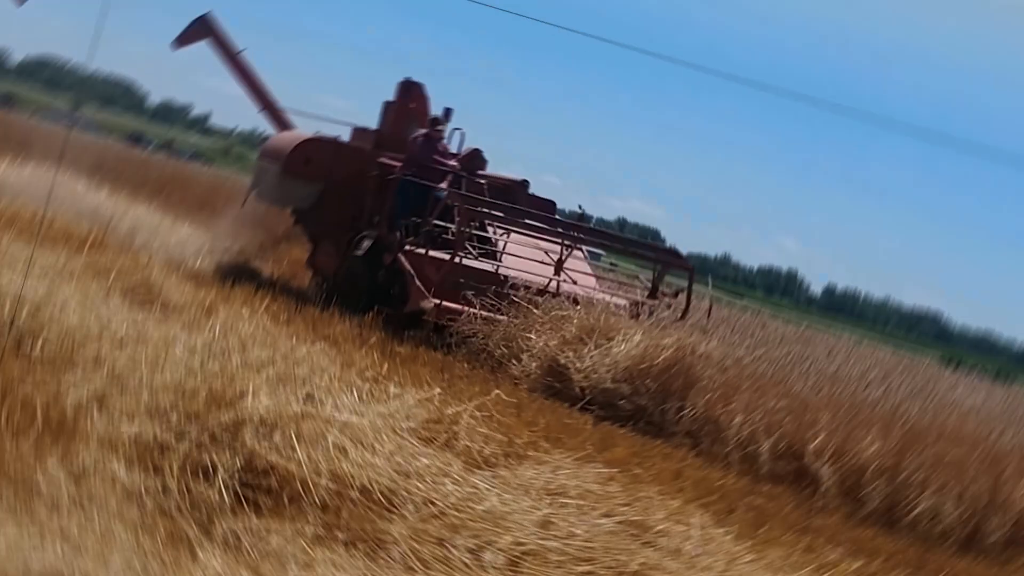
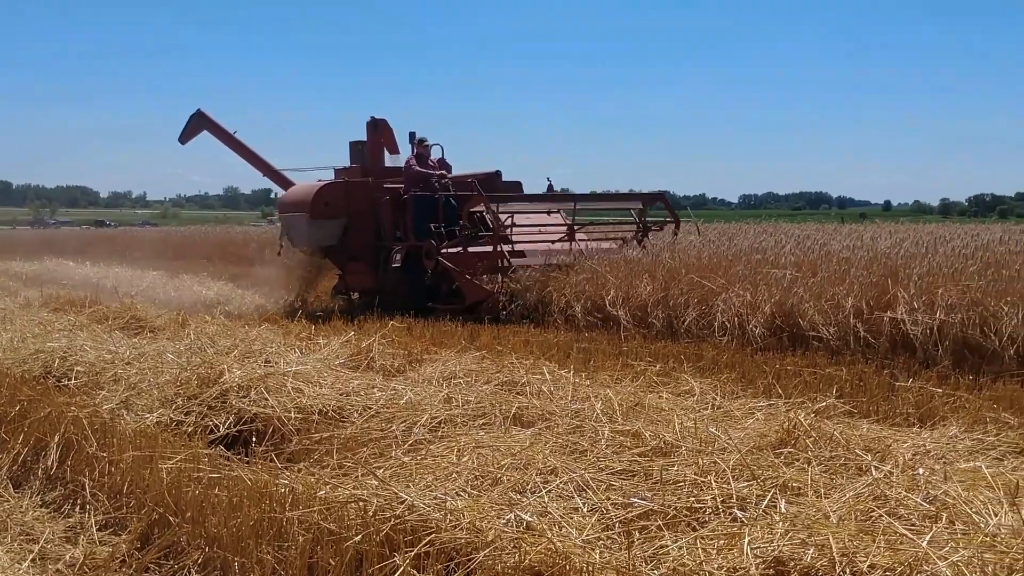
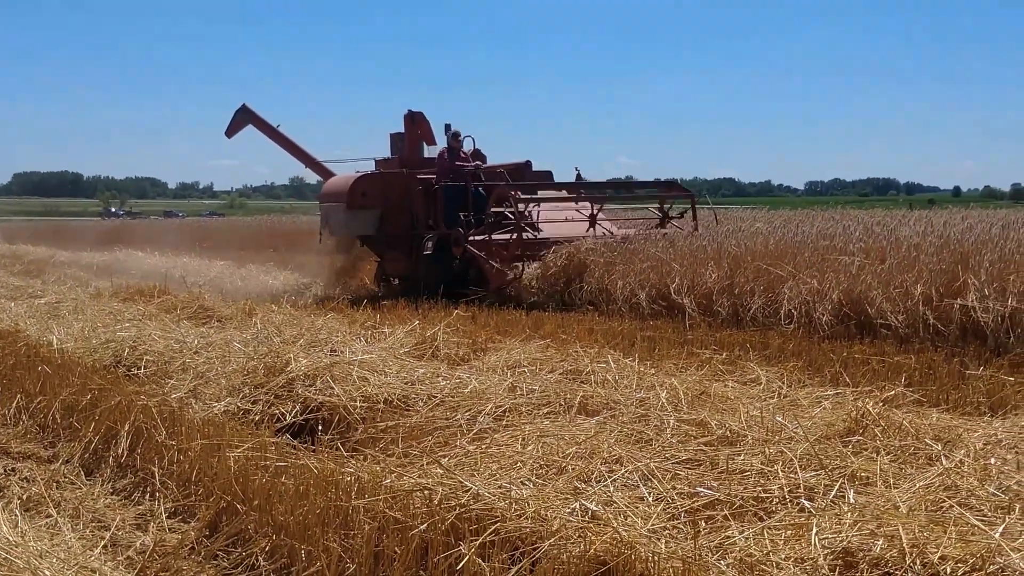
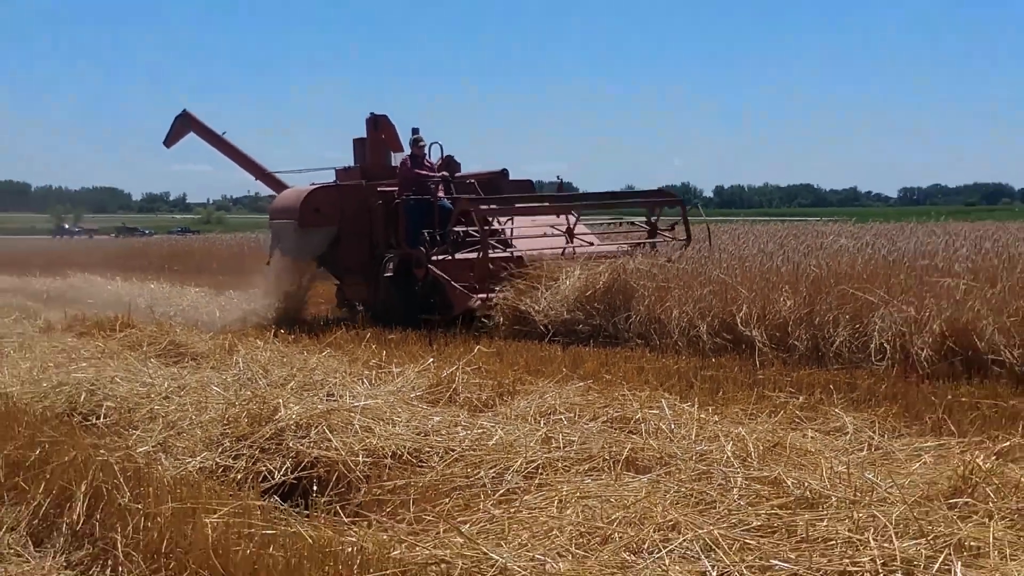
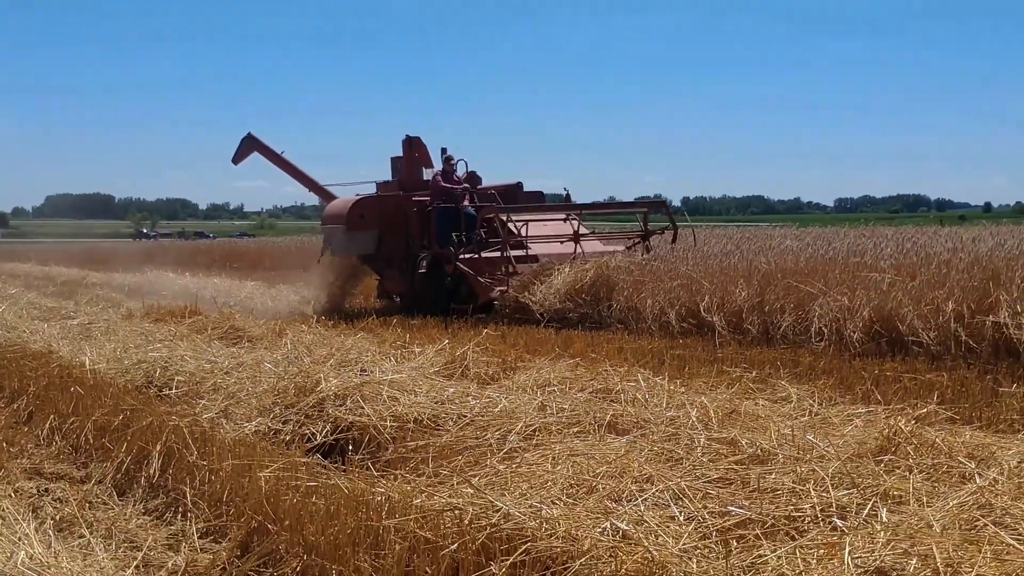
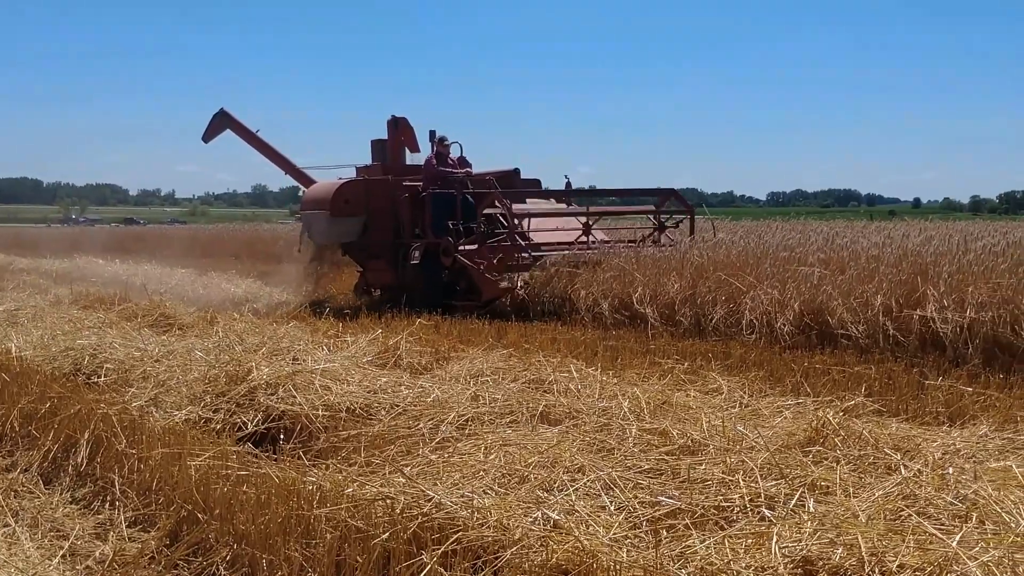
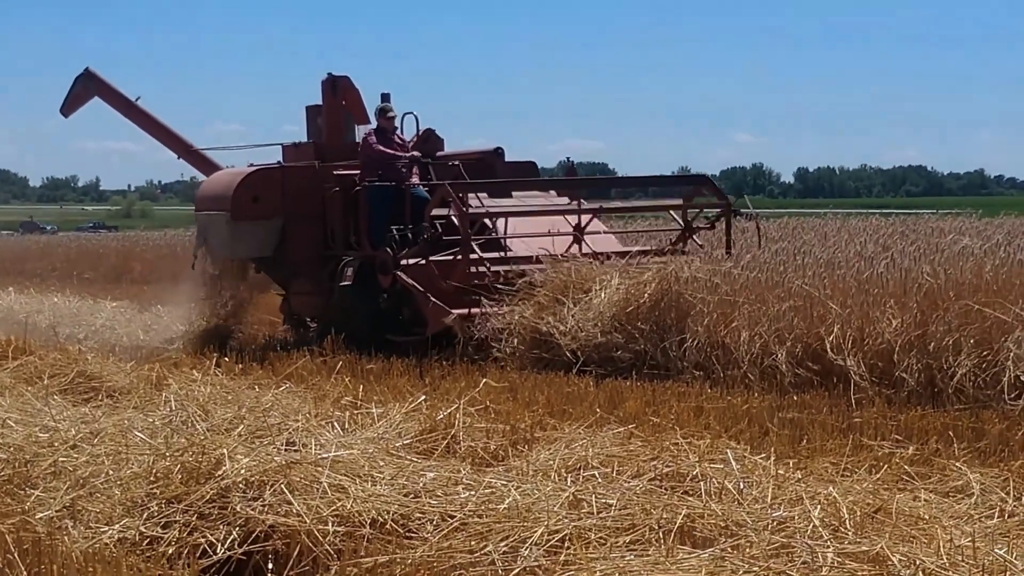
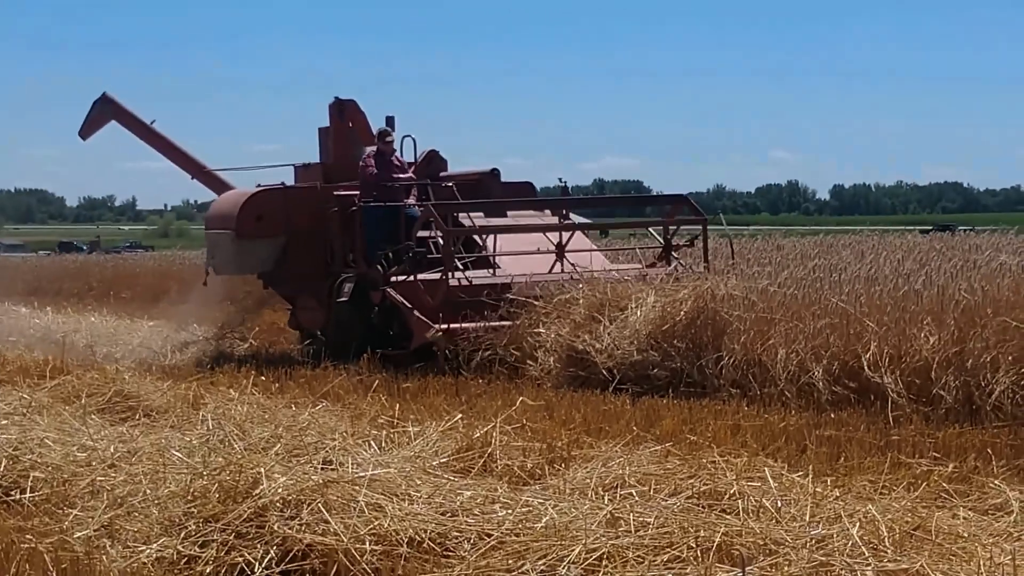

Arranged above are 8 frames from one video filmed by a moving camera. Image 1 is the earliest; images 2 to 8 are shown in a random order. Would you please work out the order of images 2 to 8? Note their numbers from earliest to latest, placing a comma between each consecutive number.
8, 7, 4, 5, 3, 6, 2
